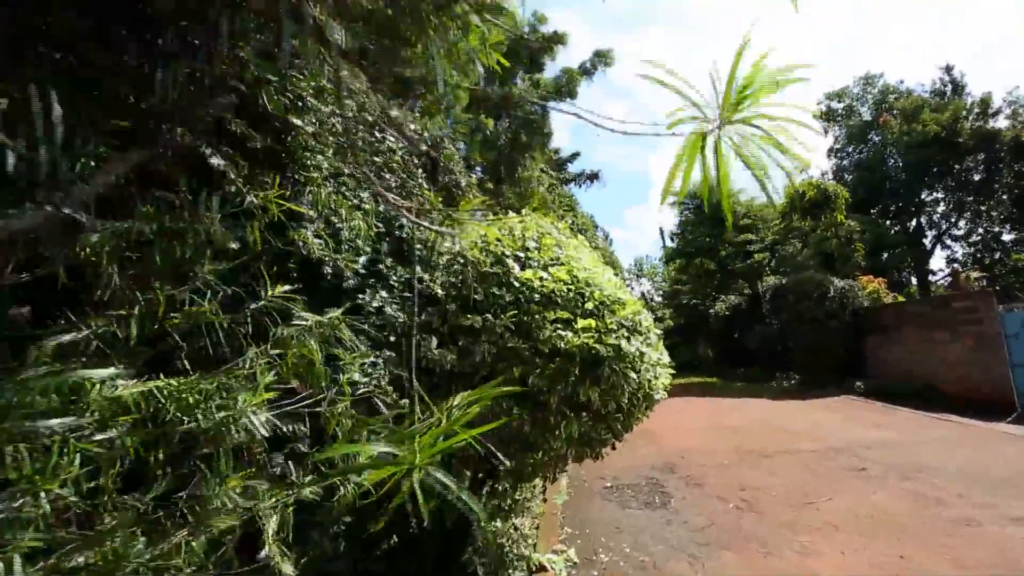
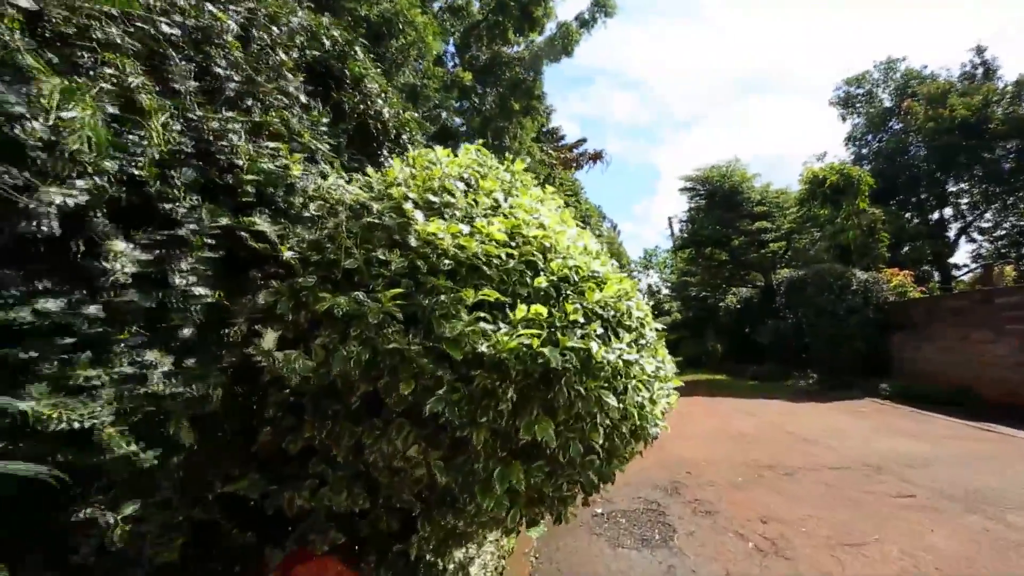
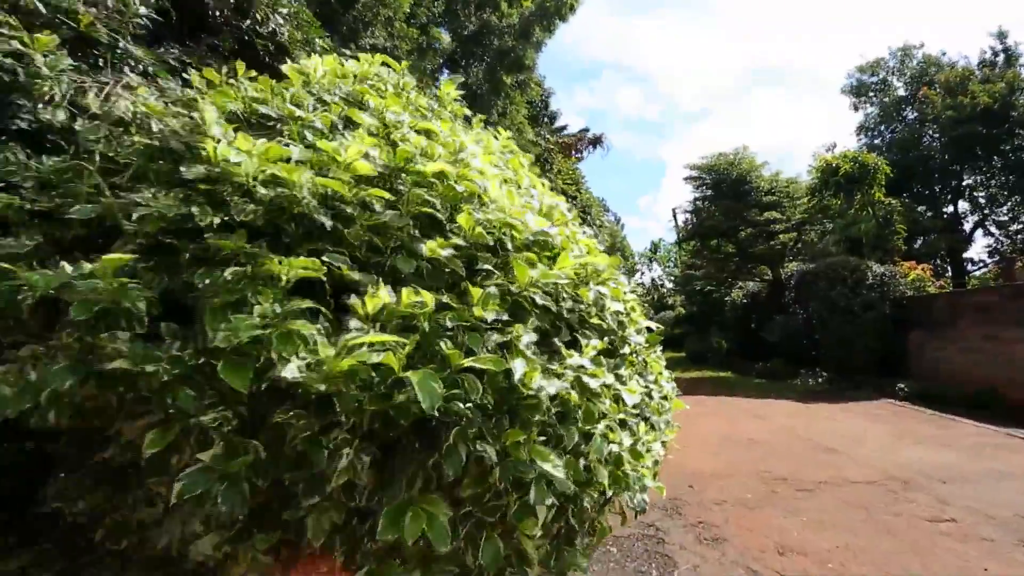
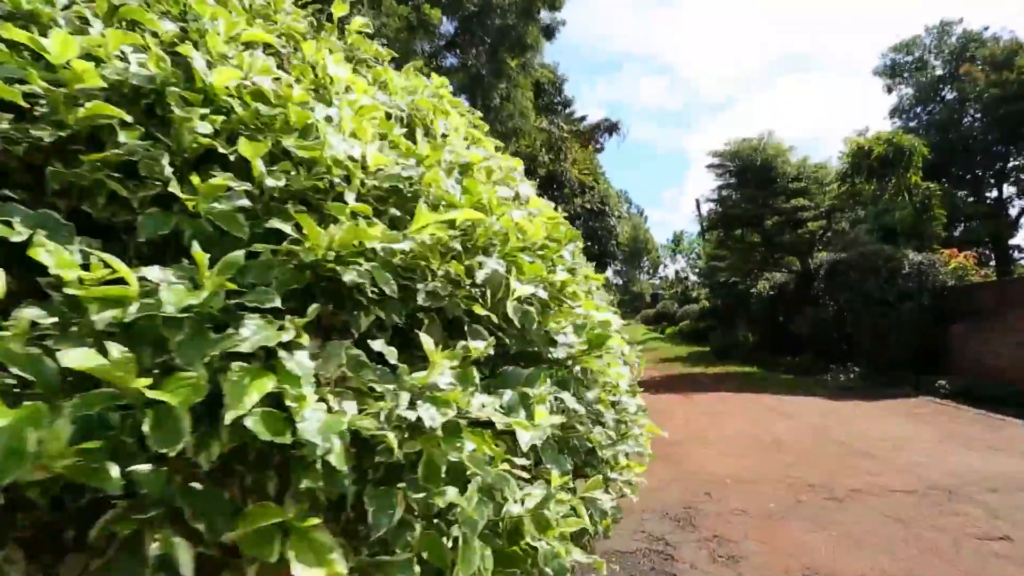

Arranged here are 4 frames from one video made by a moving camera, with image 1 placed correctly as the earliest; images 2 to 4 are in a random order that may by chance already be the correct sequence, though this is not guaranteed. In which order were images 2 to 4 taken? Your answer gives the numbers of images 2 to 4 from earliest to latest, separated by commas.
2, 3, 4
